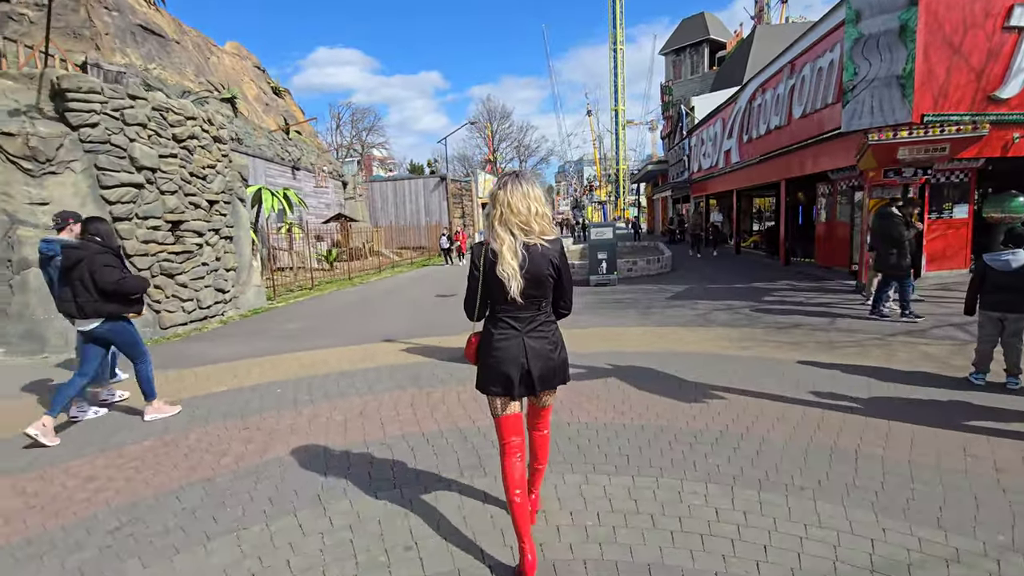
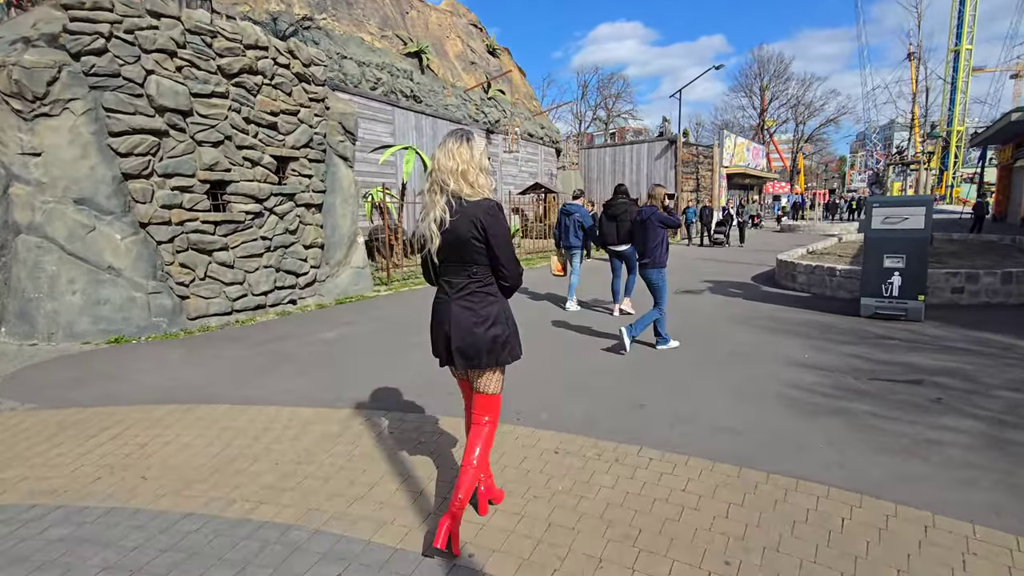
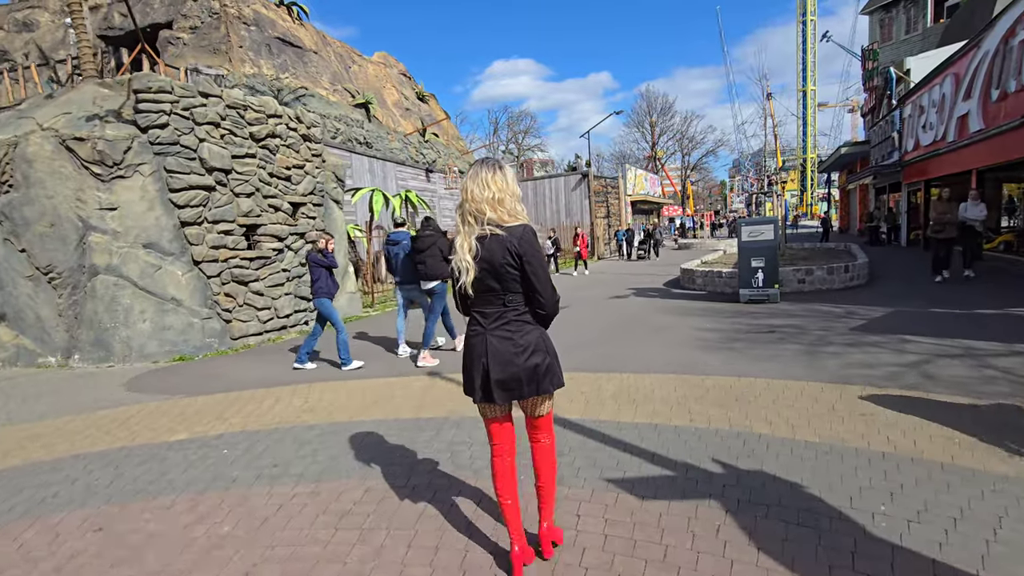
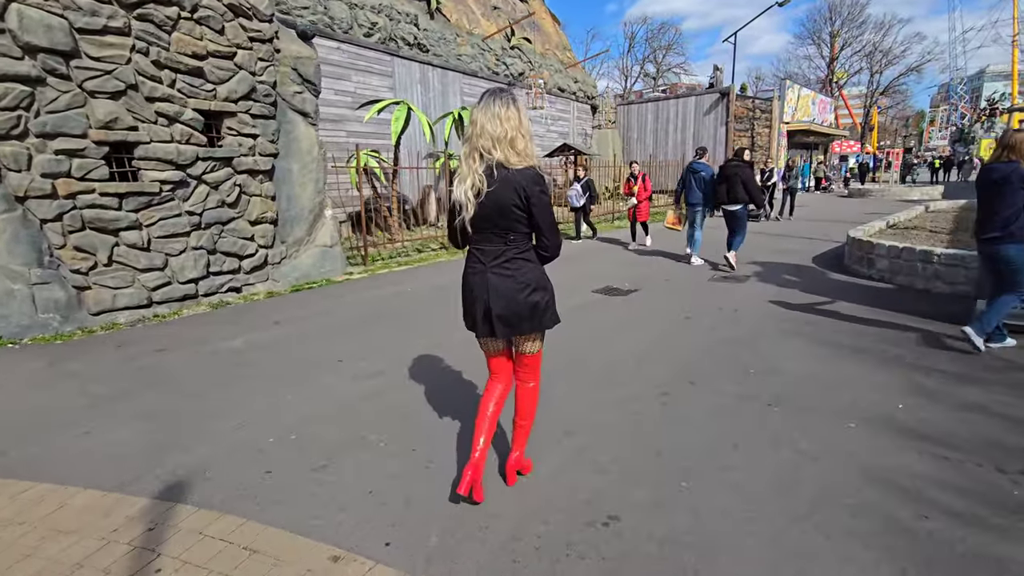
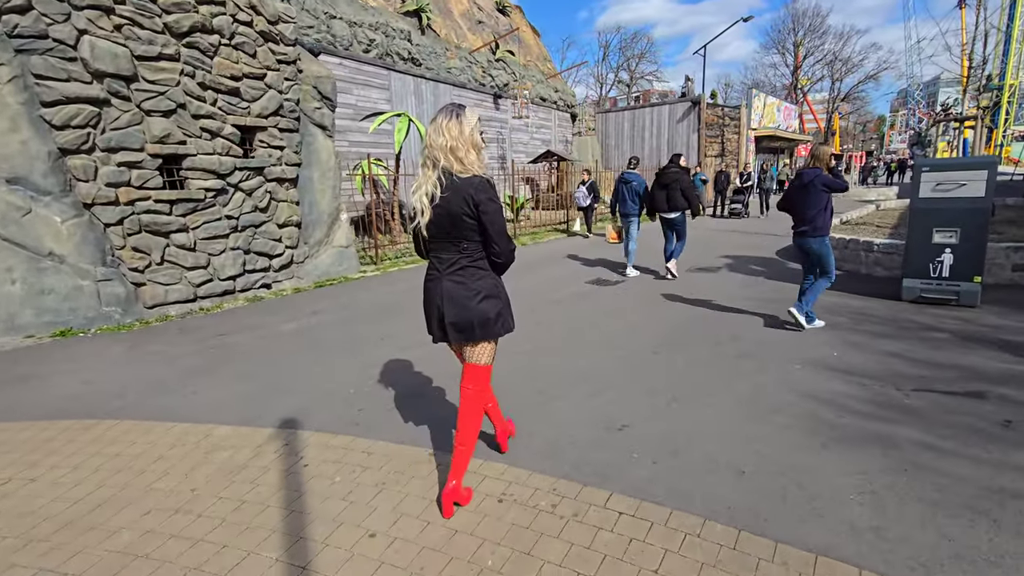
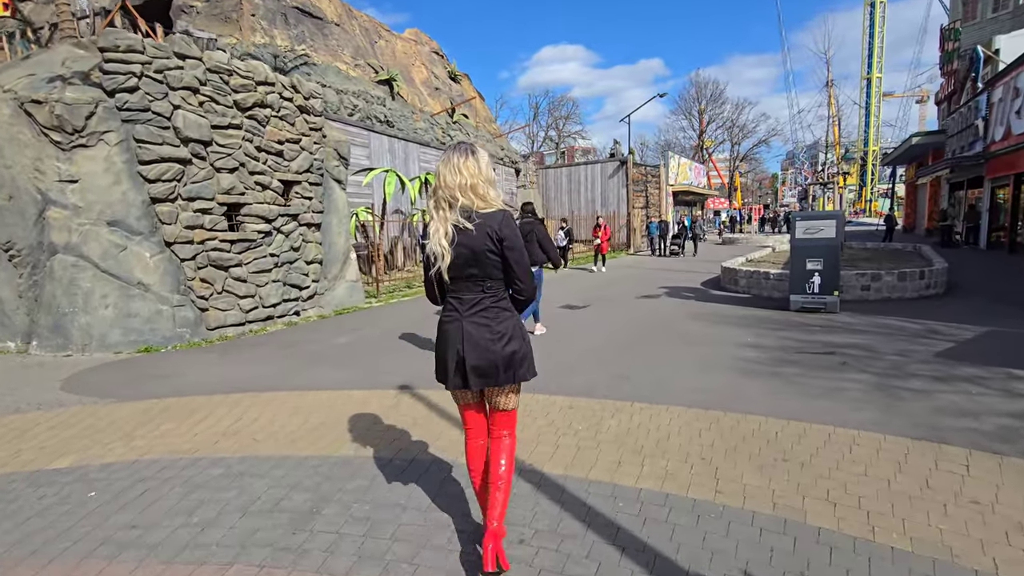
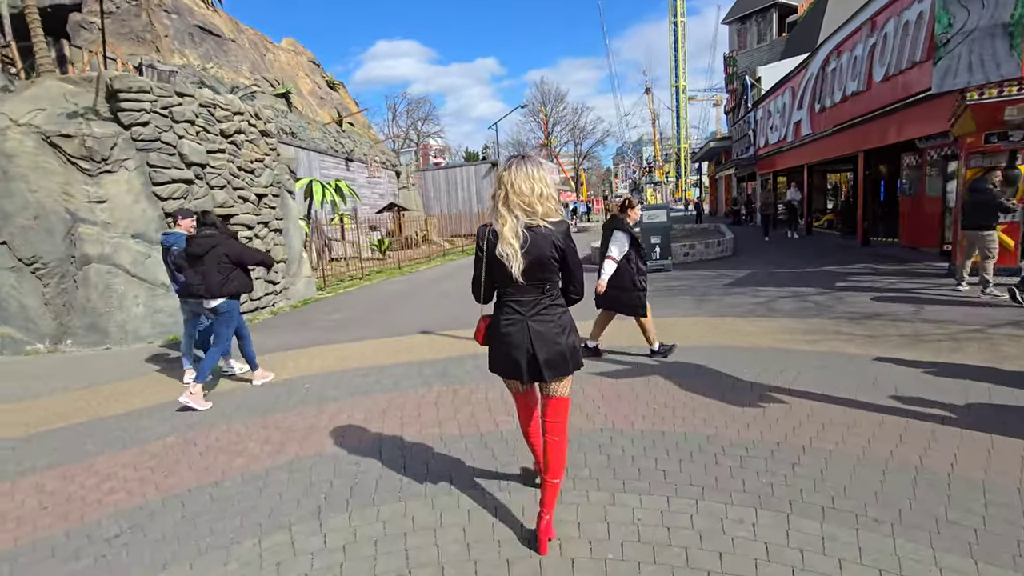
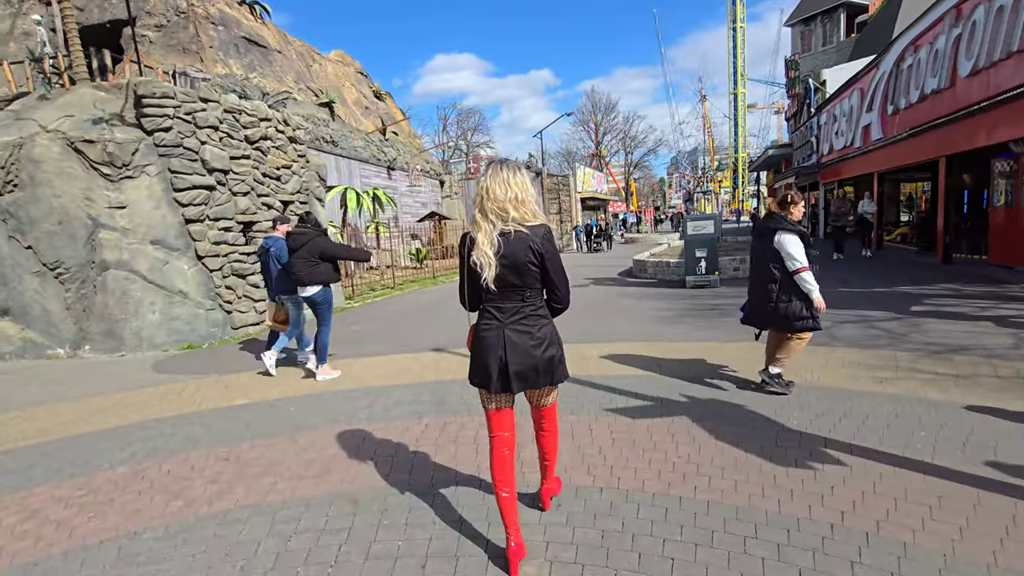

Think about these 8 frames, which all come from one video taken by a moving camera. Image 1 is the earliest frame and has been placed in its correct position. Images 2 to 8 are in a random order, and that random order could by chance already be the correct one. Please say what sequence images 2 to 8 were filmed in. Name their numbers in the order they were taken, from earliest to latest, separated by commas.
7, 8, 3, 6, 2, 5, 4
